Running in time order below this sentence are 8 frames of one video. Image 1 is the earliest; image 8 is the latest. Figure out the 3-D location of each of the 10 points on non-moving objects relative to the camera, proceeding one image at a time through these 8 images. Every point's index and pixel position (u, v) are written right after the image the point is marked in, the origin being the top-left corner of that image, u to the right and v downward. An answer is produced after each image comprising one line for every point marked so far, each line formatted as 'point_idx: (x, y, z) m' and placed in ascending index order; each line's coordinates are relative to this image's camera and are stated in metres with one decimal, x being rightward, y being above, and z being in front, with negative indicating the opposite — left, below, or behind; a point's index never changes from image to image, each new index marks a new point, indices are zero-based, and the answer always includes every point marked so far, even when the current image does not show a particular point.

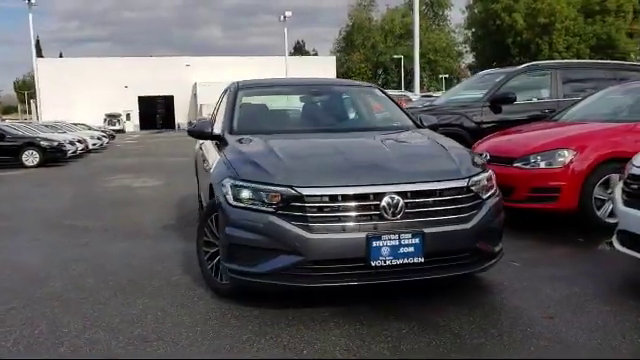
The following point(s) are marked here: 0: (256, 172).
0: (-0.4, +0.1, +4.1) m
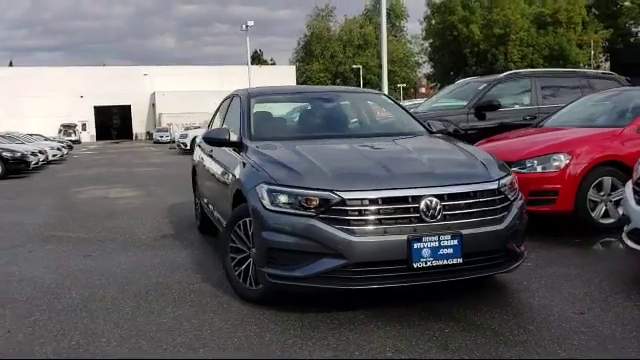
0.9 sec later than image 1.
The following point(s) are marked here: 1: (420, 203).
0: (-0.2, 0.0, +4.2) m
1: (+0.7, -0.2, +4.0) m
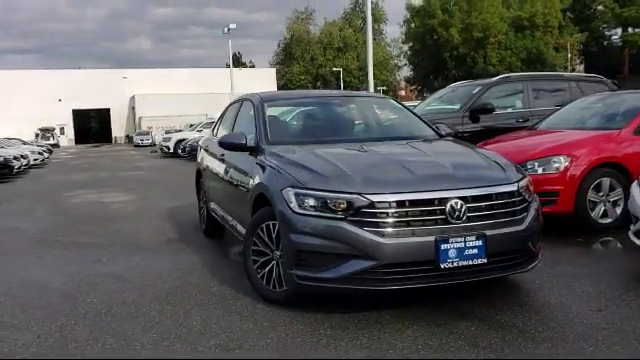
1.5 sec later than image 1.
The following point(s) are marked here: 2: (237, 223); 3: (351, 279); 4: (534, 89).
0: (0.0, 0.0, +4.3) m
1: (+0.9, -0.2, +4.1) m
2: (-0.8, -0.4, +5.9) m
3: (+0.2, -0.7, +4.1) m
4: (+3.7, +1.6, +10.5) m
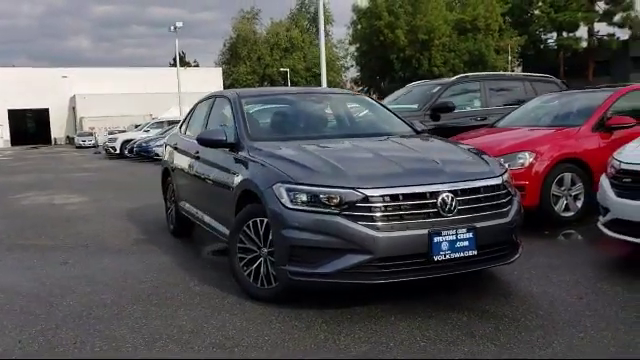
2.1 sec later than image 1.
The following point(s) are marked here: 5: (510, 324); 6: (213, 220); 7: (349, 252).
0: (-0.1, 0.0, +4.2) m
1: (+0.8, -0.1, +4.1) m
2: (-1.0, -0.4, +5.8) m
3: (+0.2, -0.6, +4.1) m
4: (+3.0, +1.6, +10.8) m
5: (+1.3, -0.9, +4.0) m
6: (-1.0, -0.4, +5.8) m
7: (+0.2, -0.5, +4.0) m
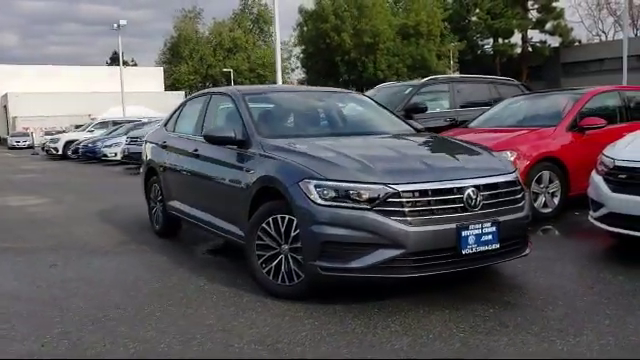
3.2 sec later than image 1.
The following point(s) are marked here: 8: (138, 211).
0: (+0.1, +0.1, +4.3) m
1: (+1.0, -0.1, +4.2) m
2: (-1.0, -0.4, +5.7) m
3: (+0.4, -0.6, +4.1) m
4: (+2.5, +1.7, +11.1) m
5: (+1.5, -0.9, +4.1) m
6: (-1.0, -0.4, +5.7) m
7: (+0.4, -0.5, +4.1) m
8: (-2.8, -0.5, +9.2) m
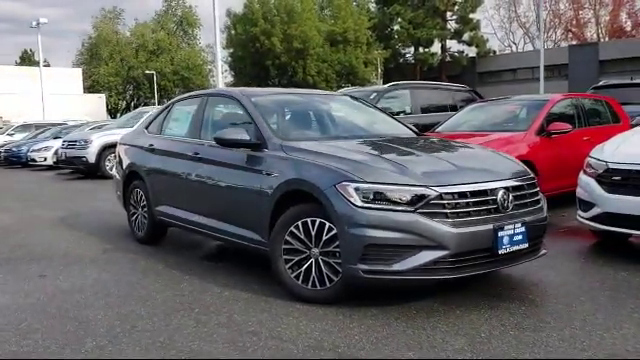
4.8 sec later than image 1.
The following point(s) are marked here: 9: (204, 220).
0: (+0.4, 0.0, +4.3) m
1: (+1.3, -0.1, +4.4) m
2: (-0.9, -0.4, +5.5) m
3: (+0.7, -0.6, +4.1) m
4: (+1.8, +1.6, +11.4) m
5: (+1.8, -0.9, +4.3) m
6: (-0.9, -0.4, +5.6) m
7: (+0.7, -0.5, +4.1) m
8: (-3.2, -0.6, +8.8) m
9: (-1.1, -0.4, +5.8) m
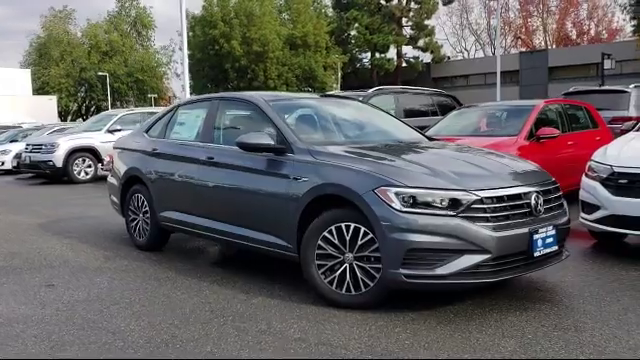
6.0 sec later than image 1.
0: (+0.7, 0.0, +4.3) m
1: (+1.5, -0.1, +4.5) m
2: (-0.7, -0.5, +5.4) m
3: (+1.0, -0.6, +4.2) m
4: (+1.5, +1.5, +11.5) m
5: (+2.0, -0.9, +4.4) m
6: (-0.7, -0.4, +5.5) m
7: (+1.0, -0.5, +4.2) m
8: (-3.2, -0.6, +8.5) m
9: (-1.0, -0.4, +5.7) m
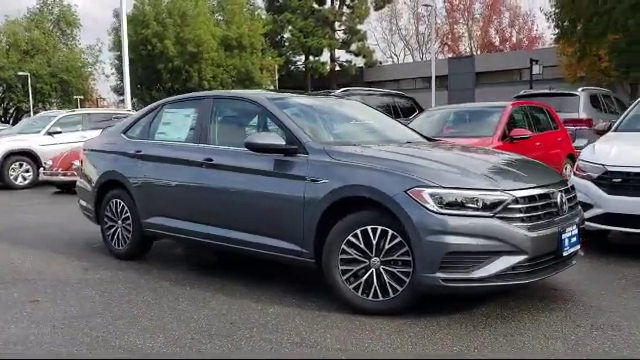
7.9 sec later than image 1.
0: (+0.9, 0.0, +4.2) m
1: (+1.7, -0.1, +4.4) m
2: (-0.6, -0.5, +5.1) m
3: (+1.2, -0.6, +4.1) m
4: (+0.9, +1.5, +11.5) m
5: (+2.2, -0.9, +4.4) m
6: (-0.7, -0.5, +5.2) m
7: (+1.2, -0.5, +4.1) m
8: (-3.5, -0.7, +7.9) m
9: (-0.9, -0.5, +5.4) m
